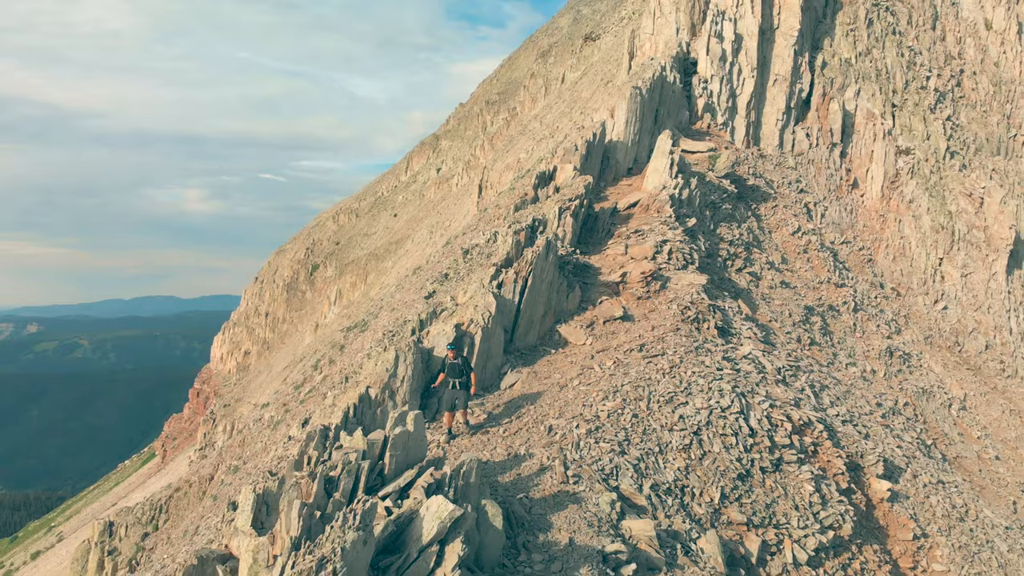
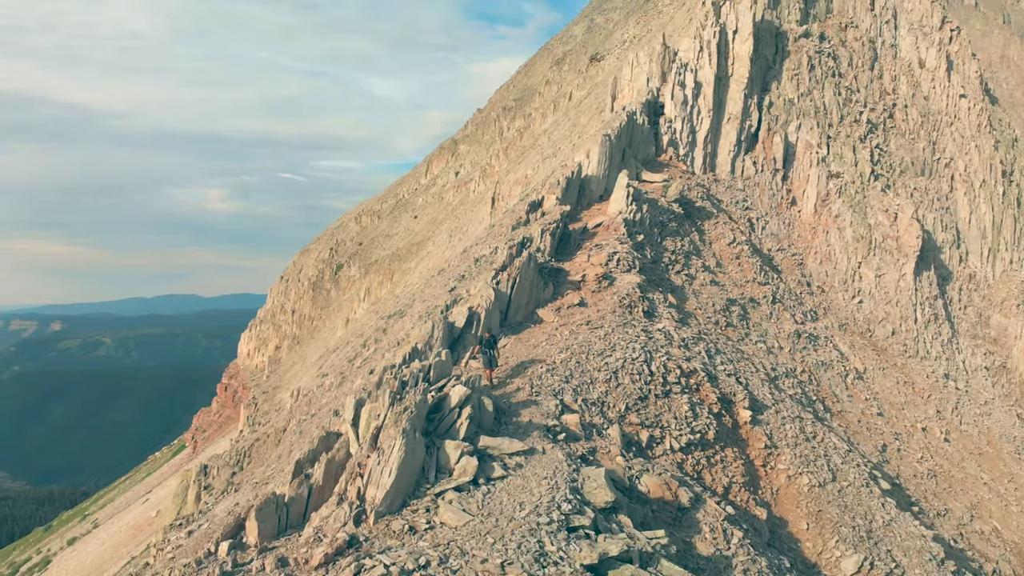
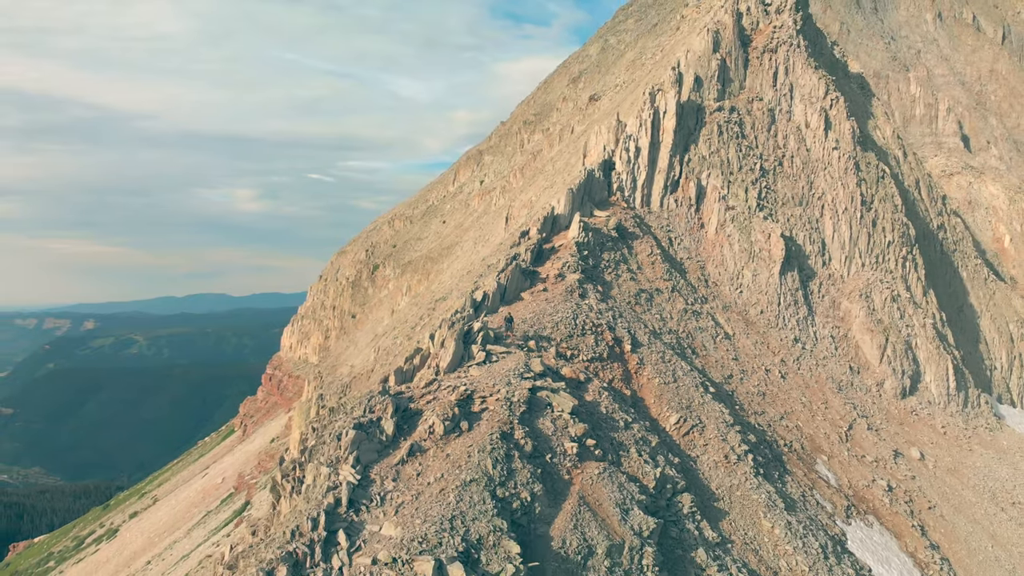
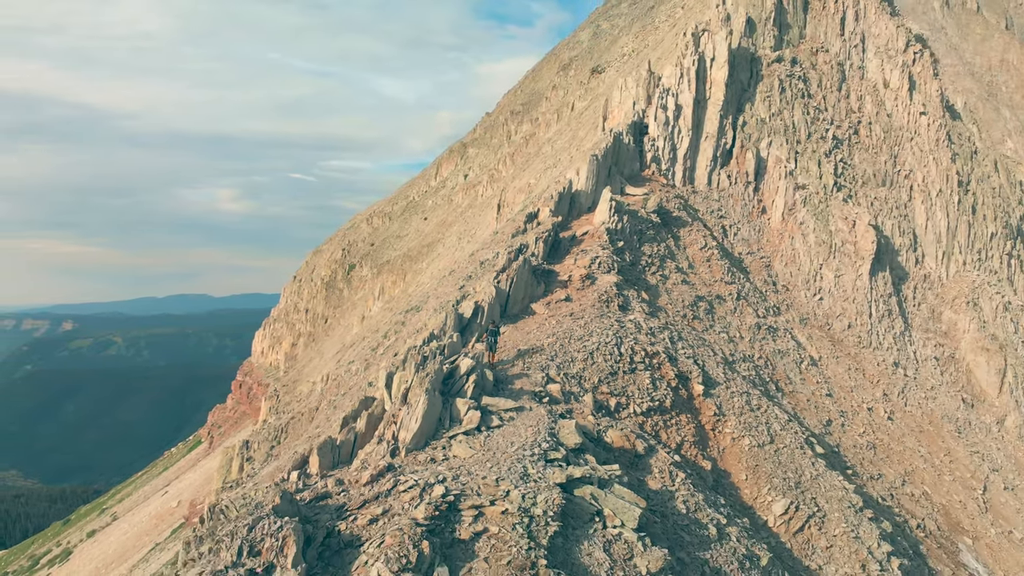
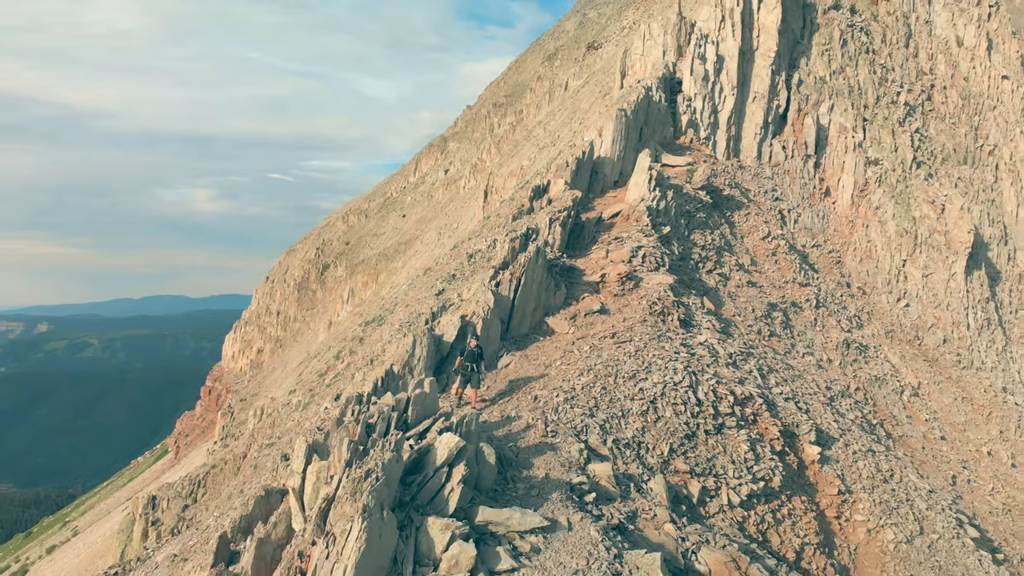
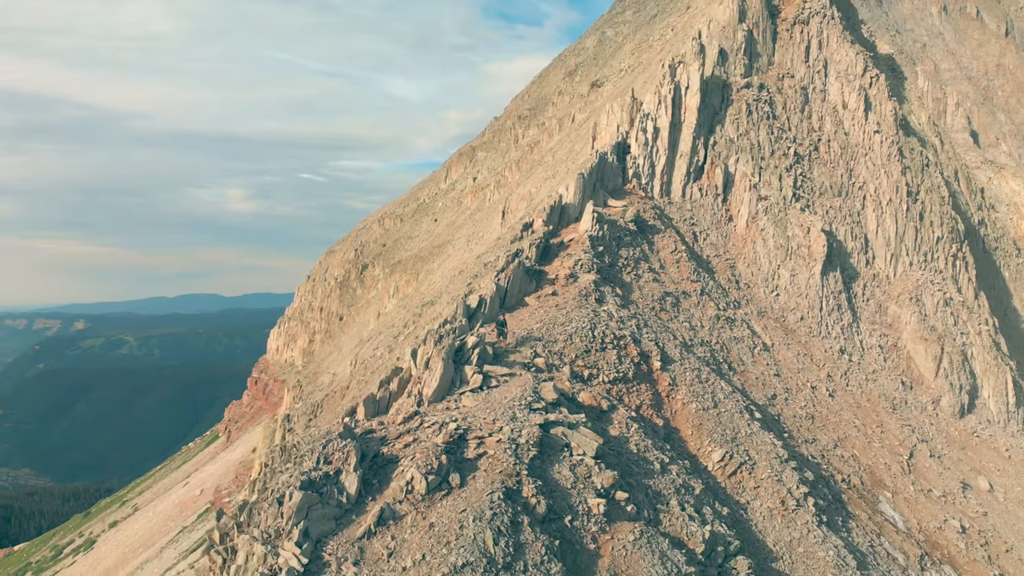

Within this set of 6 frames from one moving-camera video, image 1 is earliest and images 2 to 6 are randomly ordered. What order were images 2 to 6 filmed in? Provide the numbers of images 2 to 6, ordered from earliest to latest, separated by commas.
5, 2, 4, 6, 3
